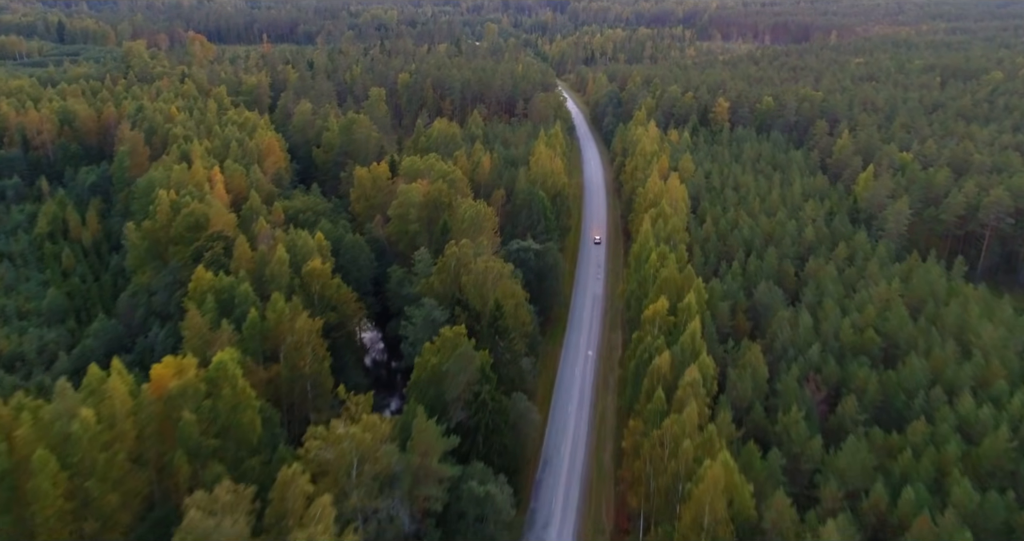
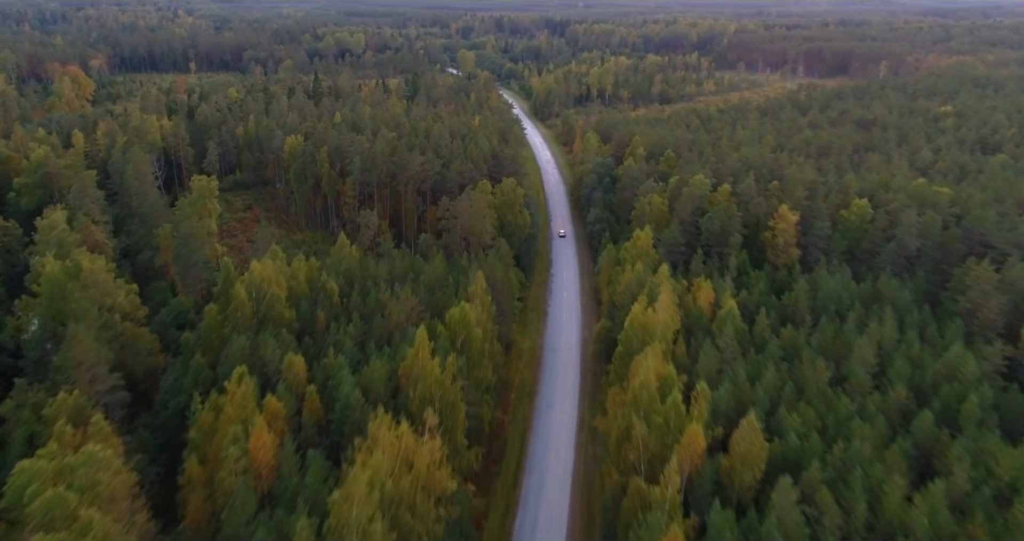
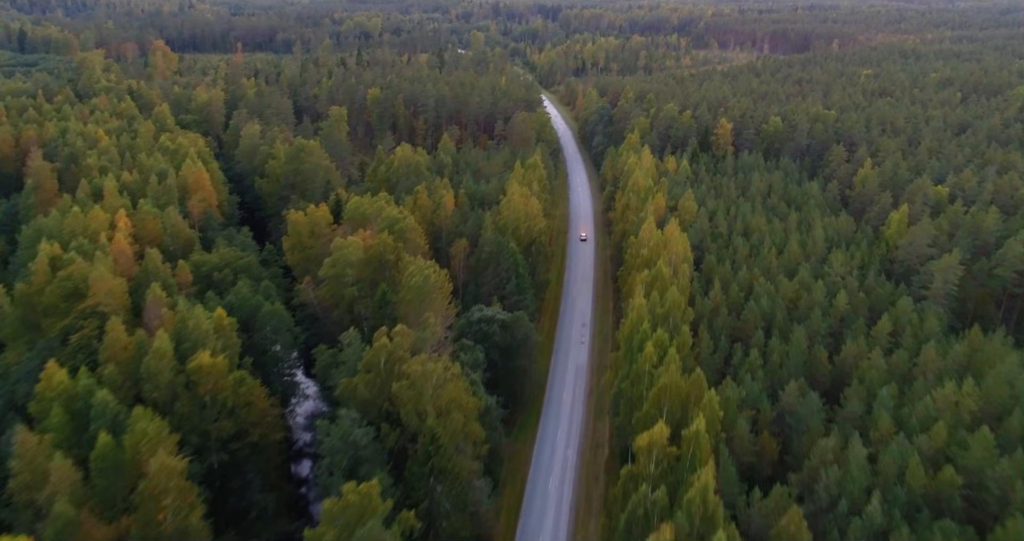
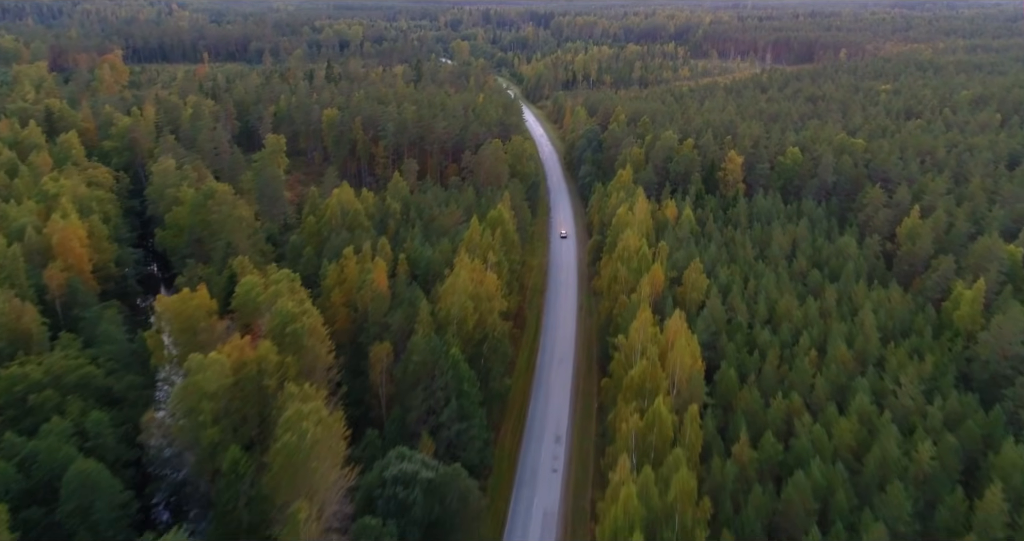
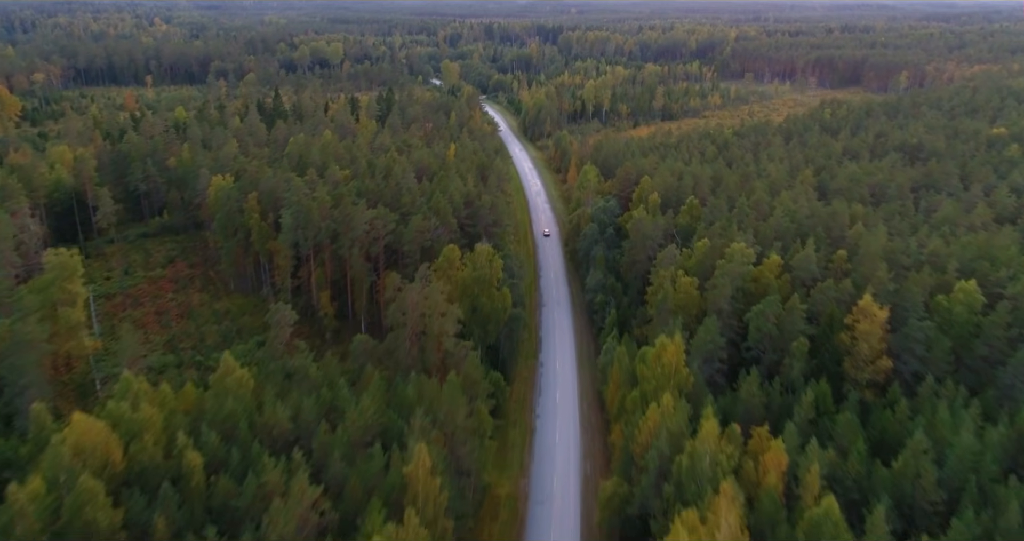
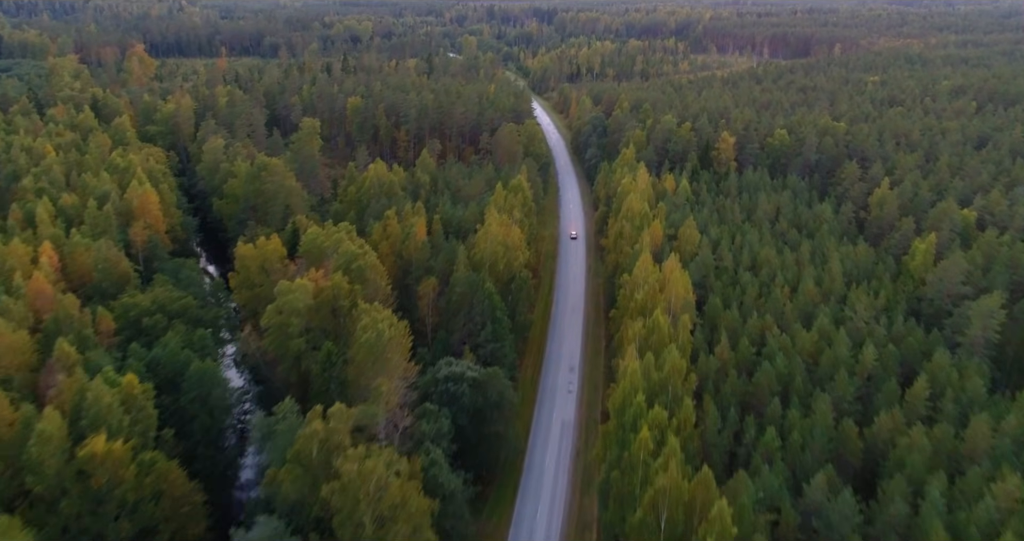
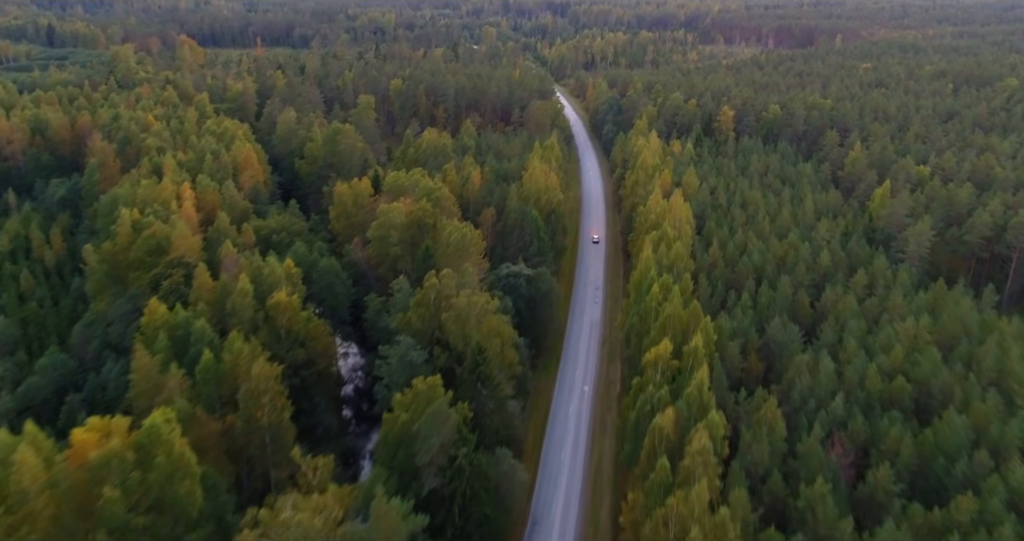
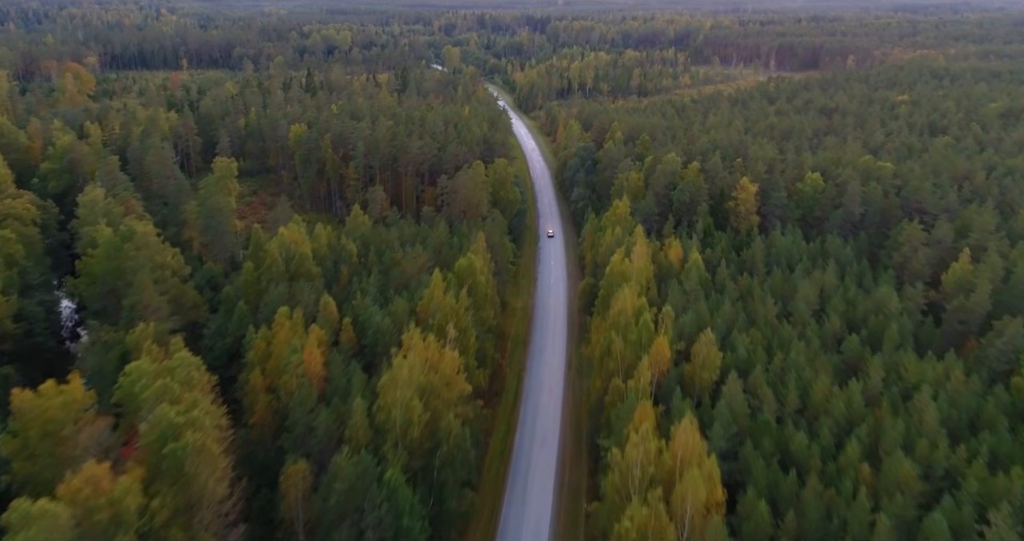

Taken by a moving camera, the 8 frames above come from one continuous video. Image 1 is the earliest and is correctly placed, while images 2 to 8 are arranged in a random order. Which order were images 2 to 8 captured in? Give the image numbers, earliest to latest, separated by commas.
7, 3, 6, 4, 8, 2, 5
